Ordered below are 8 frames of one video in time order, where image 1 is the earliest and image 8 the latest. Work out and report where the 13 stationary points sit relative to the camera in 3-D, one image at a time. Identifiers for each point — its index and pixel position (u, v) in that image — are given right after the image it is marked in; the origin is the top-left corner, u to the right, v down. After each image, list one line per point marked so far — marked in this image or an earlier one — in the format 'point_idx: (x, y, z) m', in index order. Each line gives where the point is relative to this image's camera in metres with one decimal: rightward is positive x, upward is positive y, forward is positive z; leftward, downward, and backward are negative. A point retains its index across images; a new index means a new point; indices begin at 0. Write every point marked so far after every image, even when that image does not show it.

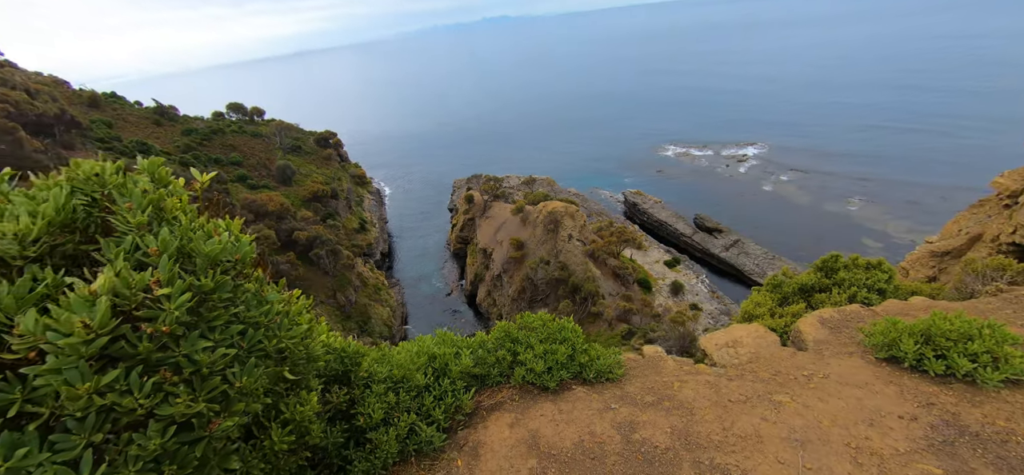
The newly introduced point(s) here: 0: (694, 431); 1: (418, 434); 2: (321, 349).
0: (+2.1, -2.3, +5.1) m
1: (-1.0, -2.2, +4.8) m
2: (-1.7, -1.0, +3.9) m
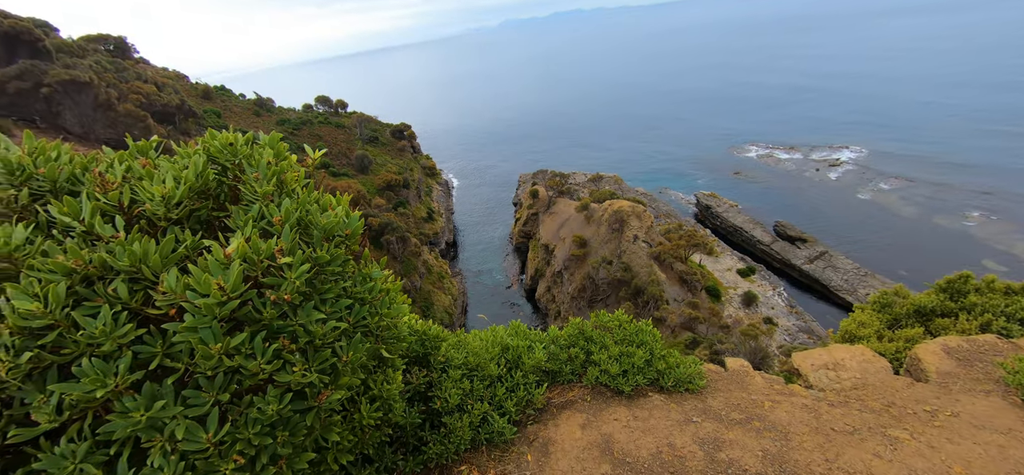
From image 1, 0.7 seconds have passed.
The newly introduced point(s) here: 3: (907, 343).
0: (+2.9, -2.3, +4.6) m
1: (-0.2, -2.0, +4.8) m
2: (-1.0, -0.9, +4.0) m
3: (+6.8, -1.8, +7.6) m
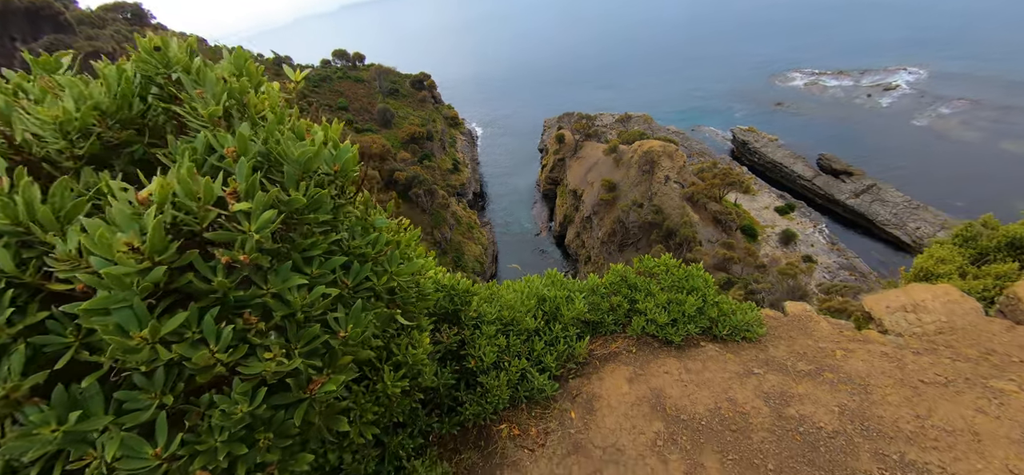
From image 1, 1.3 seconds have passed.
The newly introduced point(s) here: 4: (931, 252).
0: (+3.3, -1.6, +4.0) m
1: (+0.2, -1.5, +4.4) m
2: (-0.7, -0.4, +3.5) m
3: (+7.3, -0.6, +6.7) m
4: (+7.7, -0.3, +8.0) m
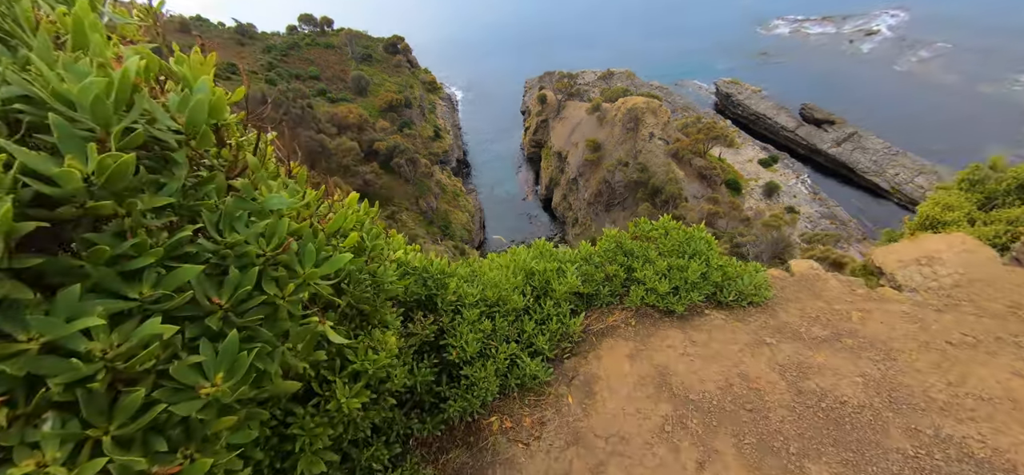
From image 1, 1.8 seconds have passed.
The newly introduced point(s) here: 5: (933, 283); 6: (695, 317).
0: (+3.2, -1.2, +3.7) m
1: (+0.1, -1.2, +4.0) m
2: (-0.8, -0.3, +2.9) m
3: (+7.1, +0.2, +6.3) m
4: (+7.4, +0.7, +7.7) m
5: (+4.9, -0.5, +5.1) m
6: (+2.0, -0.9, +4.8) m
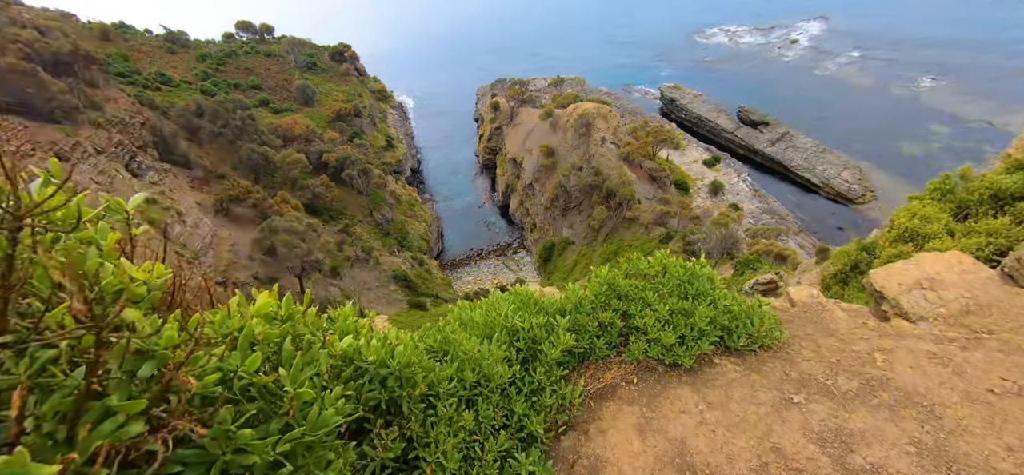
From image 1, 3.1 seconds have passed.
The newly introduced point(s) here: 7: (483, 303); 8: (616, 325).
0: (+3.2, -1.5, +3.1) m
1: (0.0, -1.6, +3.1) m
2: (-0.8, -0.7, +2.0) m
3: (+6.7, 0.0, +6.2) m
4: (+6.8, +0.5, +7.5) m
5: (+4.6, -0.8, +4.7) m
6: (+1.8, -1.2, +4.1) m
7: (-0.3, -0.6, +4.3) m
8: (+1.0, -0.9, +4.2) m
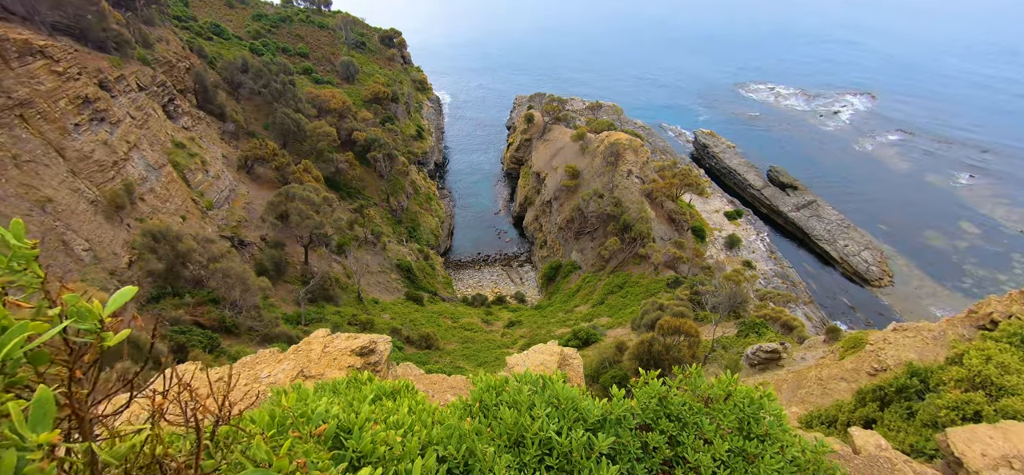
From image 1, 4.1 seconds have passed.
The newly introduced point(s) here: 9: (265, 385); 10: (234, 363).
0: (+3.2, -2.9, +2.5) m
1: (+0.1, -2.3, +2.5) m
2: (-0.5, -1.3, +1.5) m
3: (+7.1, -2.1, +5.4) m
4: (+7.3, -1.7, +6.8) m
5: (+4.8, -2.5, +4.0) m
6: (+2.0, -2.3, +3.5) m
7: (0.0, -1.3, +3.7) m
8: (+1.3, -1.8, +3.6) m
9: (-5.8, -3.6, +10.3) m
10: (-9.5, -4.2, +14.9) m
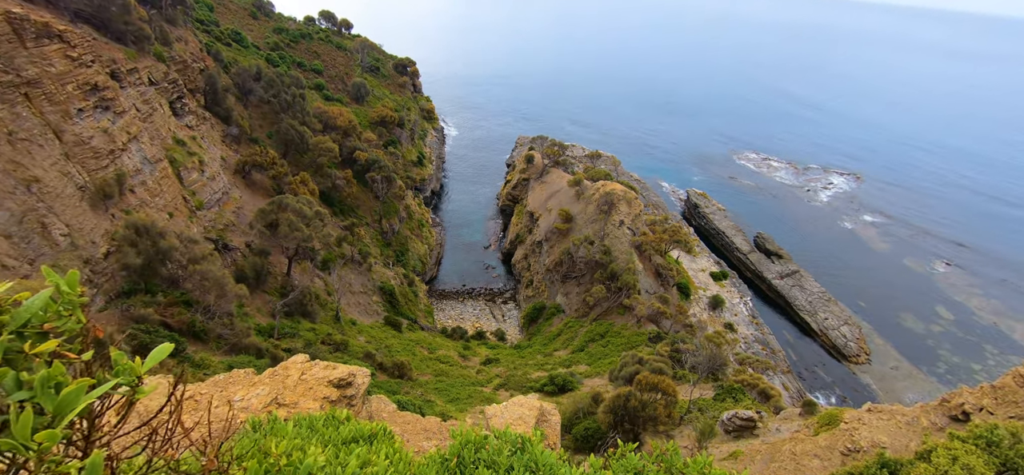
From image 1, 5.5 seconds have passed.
0: (+3.0, -3.5, +2.4) m
1: (0.0, -2.6, +2.5) m
2: (-0.5, -1.4, +1.5) m
3: (+6.9, -3.5, +5.5) m
4: (+7.1, -3.2, +6.9) m
5: (+4.6, -3.4, +4.1) m
6: (+1.8, -2.9, +3.4) m
7: (0.0, -1.7, +3.7) m
8: (+1.2, -2.3, +3.6) m
9: (-6.2, -3.8, +10.0) m
10: (-10.2, -4.3, +14.4) m
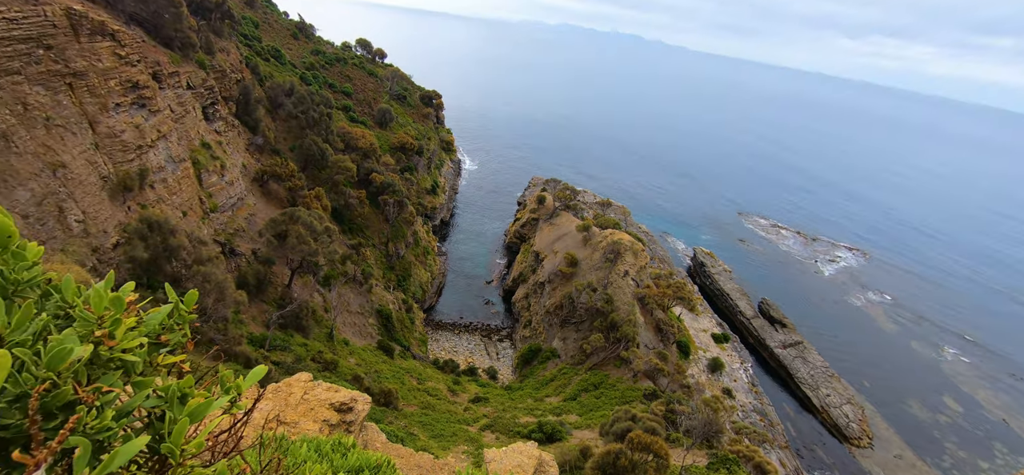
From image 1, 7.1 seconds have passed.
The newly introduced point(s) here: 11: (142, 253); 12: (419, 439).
0: (+3.2, -3.9, +2.2) m
1: (+0.3, -2.7, +2.4) m
2: (-0.1, -1.4, +1.5) m
3: (+7.0, -4.6, +5.3) m
4: (+7.3, -4.5, +6.7) m
5: (+4.8, -4.2, +3.9) m
6: (+2.1, -3.3, +3.3) m
7: (+0.4, -2.0, +3.8) m
8: (+1.5, -2.7, +3.6) m
9: (-6.0, -3.8, +9.9) m
10: (-9.9, -4.3, +14.3) m
11: (-14.0, -0.6, +17.3) m
12: (-3.3, -8.1, +18.0) m
